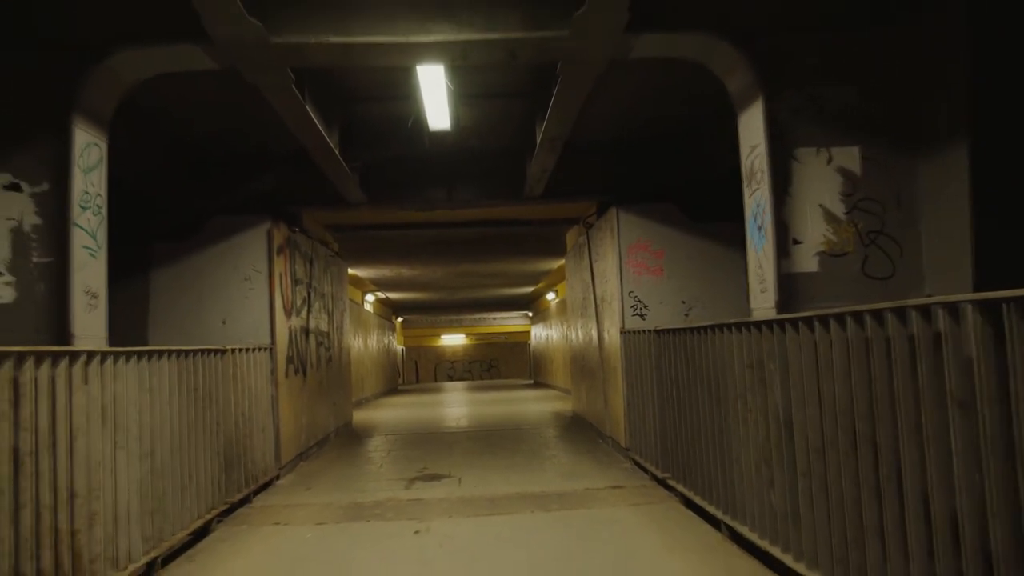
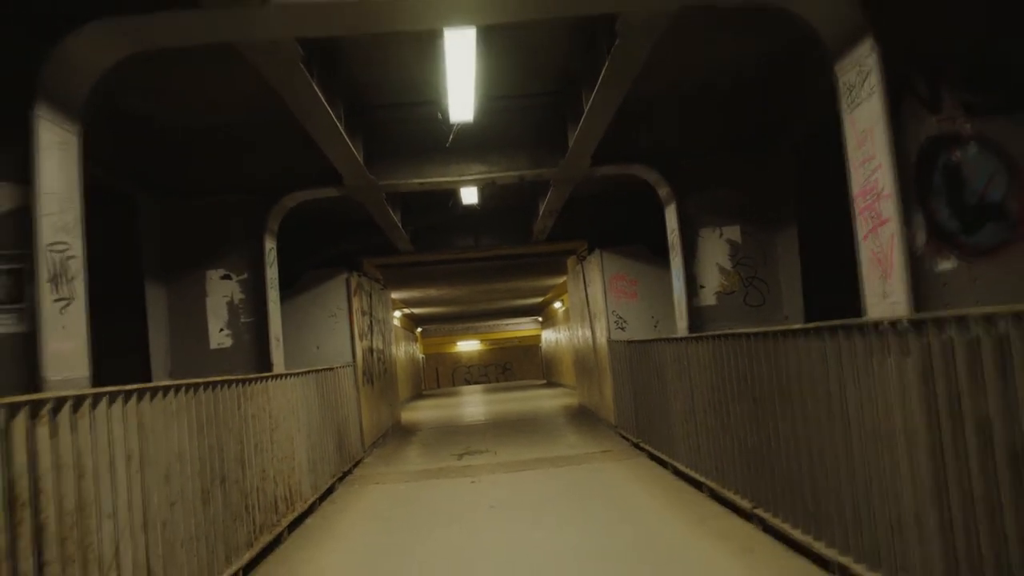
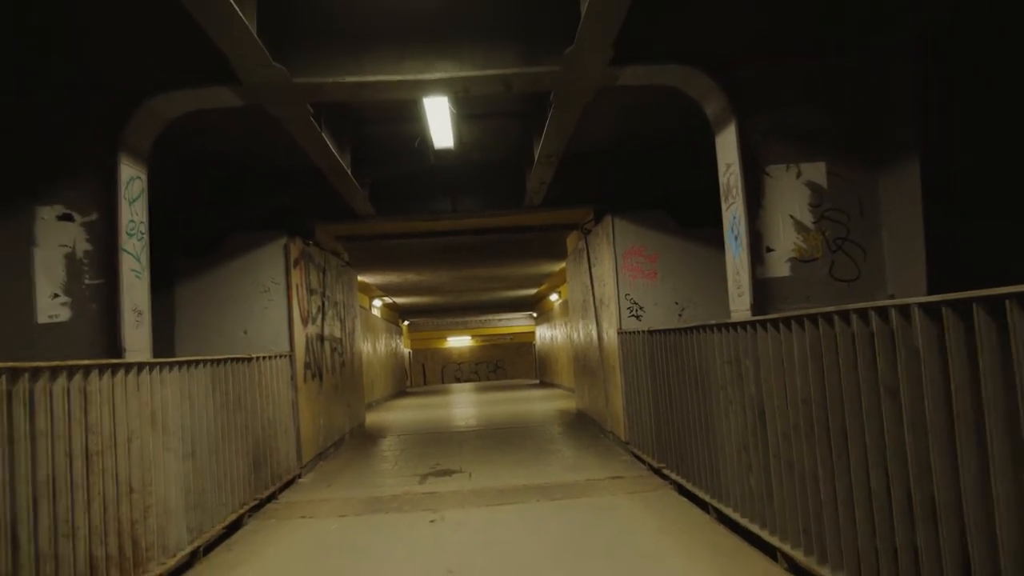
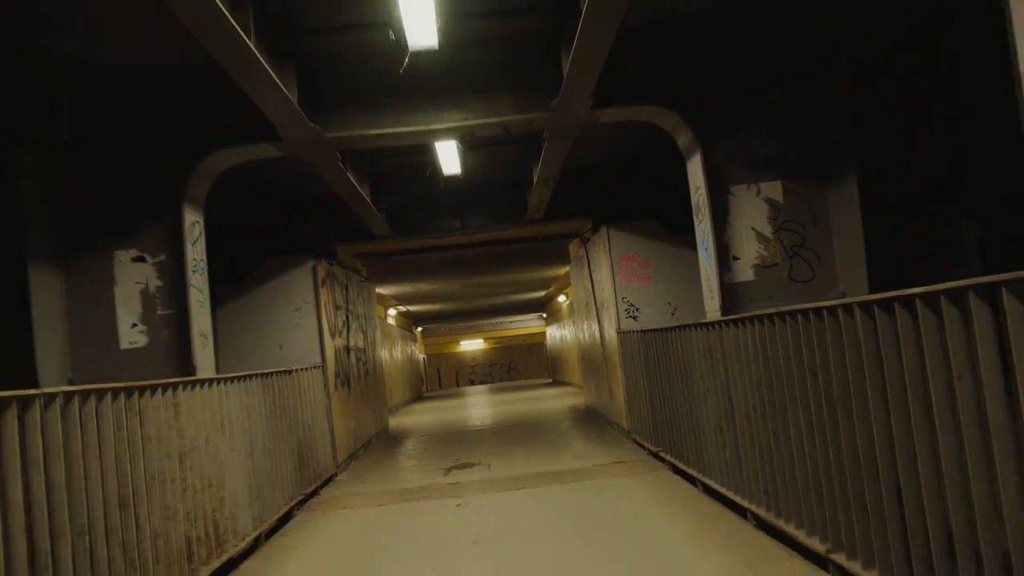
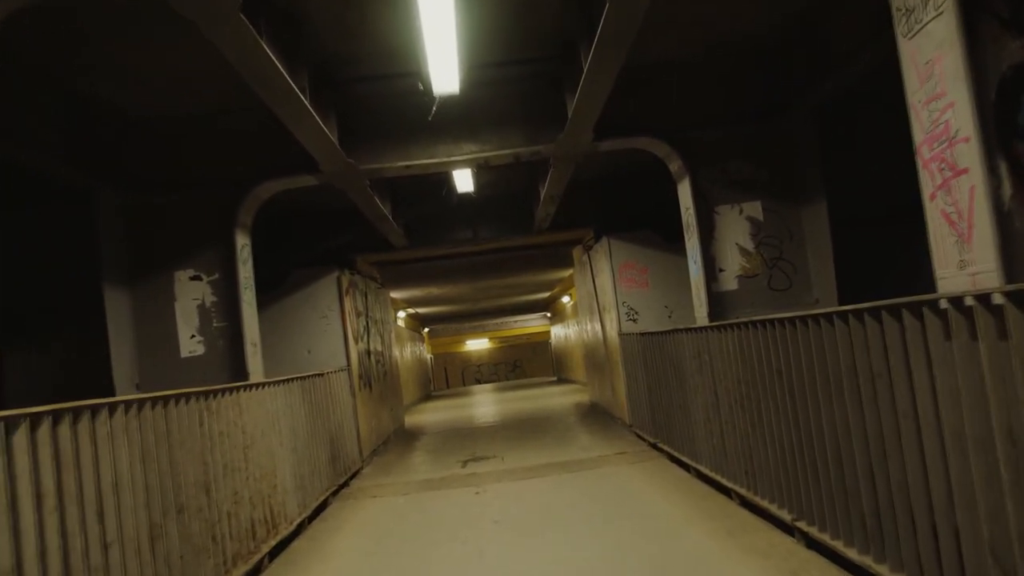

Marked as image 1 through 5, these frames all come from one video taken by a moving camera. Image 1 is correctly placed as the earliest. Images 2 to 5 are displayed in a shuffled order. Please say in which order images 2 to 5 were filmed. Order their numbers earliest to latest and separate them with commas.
3, 4, 2, 5
